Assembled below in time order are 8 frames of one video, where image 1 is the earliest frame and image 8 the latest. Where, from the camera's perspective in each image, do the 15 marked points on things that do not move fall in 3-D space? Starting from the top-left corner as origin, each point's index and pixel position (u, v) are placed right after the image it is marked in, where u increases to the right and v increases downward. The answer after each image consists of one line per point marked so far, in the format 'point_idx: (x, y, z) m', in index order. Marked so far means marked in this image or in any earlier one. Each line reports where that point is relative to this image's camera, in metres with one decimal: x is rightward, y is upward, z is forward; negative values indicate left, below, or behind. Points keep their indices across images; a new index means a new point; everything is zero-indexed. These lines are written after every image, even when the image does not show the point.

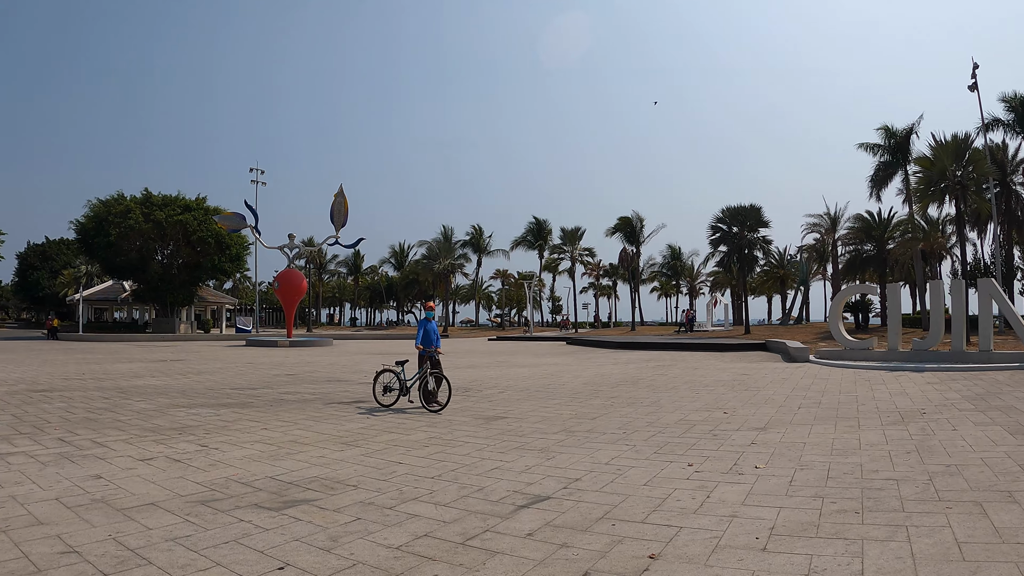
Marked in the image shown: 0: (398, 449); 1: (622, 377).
0: (-1.3, -1.8, +7.2) m
1: (+3.0, -2.4, +17.0) m
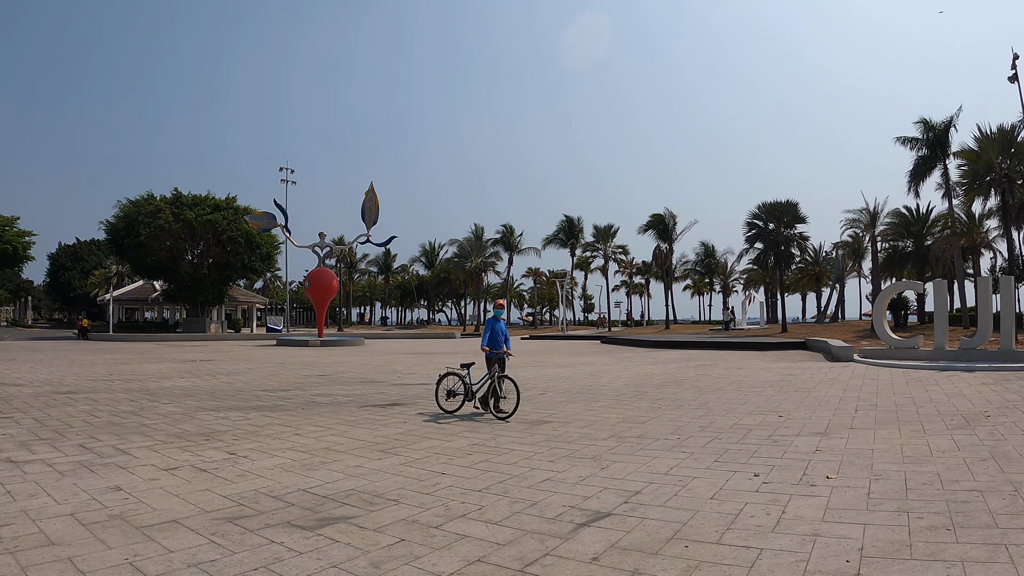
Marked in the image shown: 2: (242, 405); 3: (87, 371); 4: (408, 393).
0: (-0.8, -1.8, +6.7) m
1: (+3.9, -2.3, +16.3) m
2: (-4.3, -1.9, +10.1) m
3: (-10.6, -2.1, +15.8) m
4: (-1.9, -1.9, +11.7) m
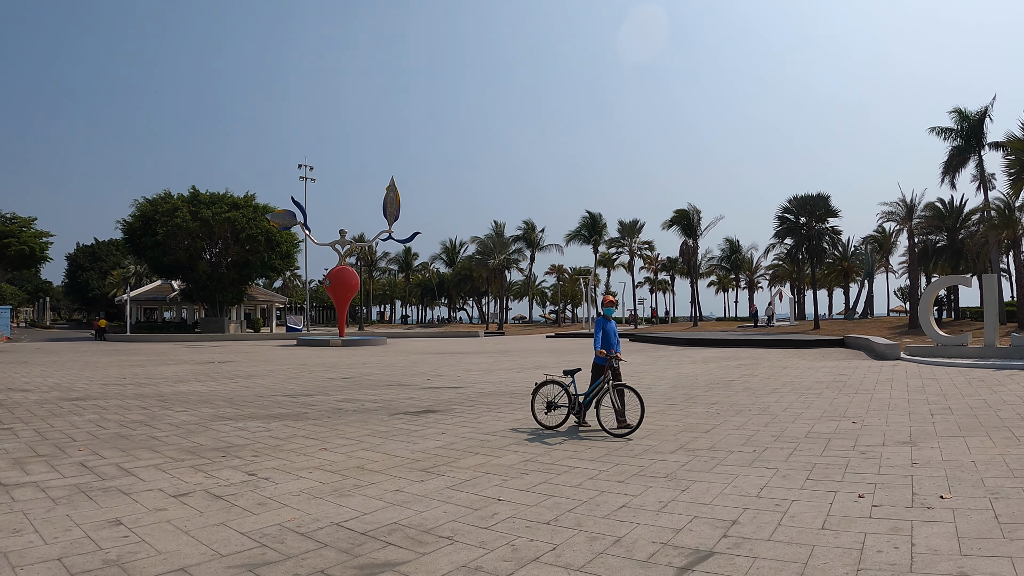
0: (-0.2, -1.7, +5.7) m
1: (+4.7, -2.2, +15.2) m
2: (-3.6, -1.8, +9.2) m
3: (-9.8, -2.1, +15.0) m
4: (-1.2, -1.9, +10.8) m
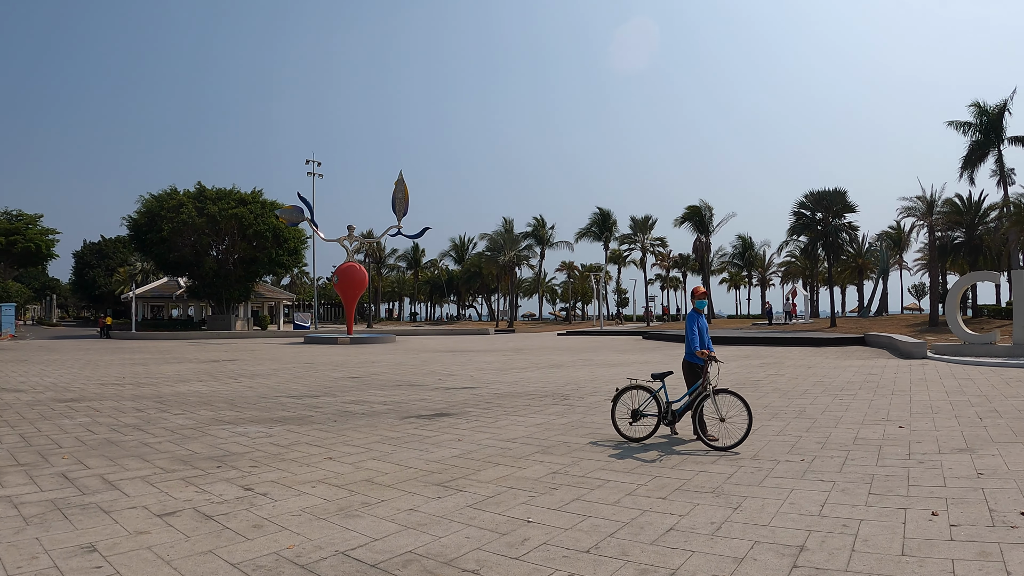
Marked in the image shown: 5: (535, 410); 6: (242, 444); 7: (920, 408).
0: (+0.1, -1.7, +5.1) m
1: (+5.1, -2.0, +14.5) m
2: (-3.4, -1.7, +8.6) m
3: (-9.4, -2.0, +14.5) m
4: (-0.9, -1.8, +10.1) m
5: (+0.4, -1.8, +9.3) m
6: (-3.0, -1.7, +6.9) m
7: (+7.2, -2.1, +11.2) m
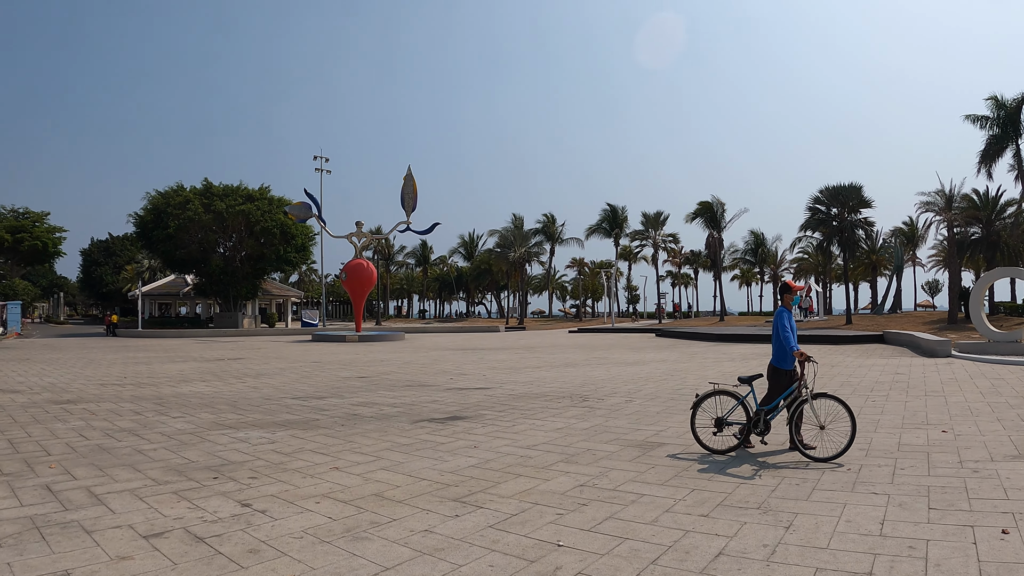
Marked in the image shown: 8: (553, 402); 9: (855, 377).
0: (+0.2, -1.6, +4.5) m
1: (+5.4, -2.0, +13.9) m
2: (-3.1, -1.7, +8.1) m
3: (-9.1, -1.9, +14.1) m
4: (-0.6, -1.7, +9.6) m
5: (+0.6, -1.7, +8.8) m
6: (-2.8, -1.7, +6.4) m
7: (+7.5, -2.0, +10.6) m
8: (+0.6, -1.8, +9.7) m
9: (+7.8, -2.0, +14.5) m
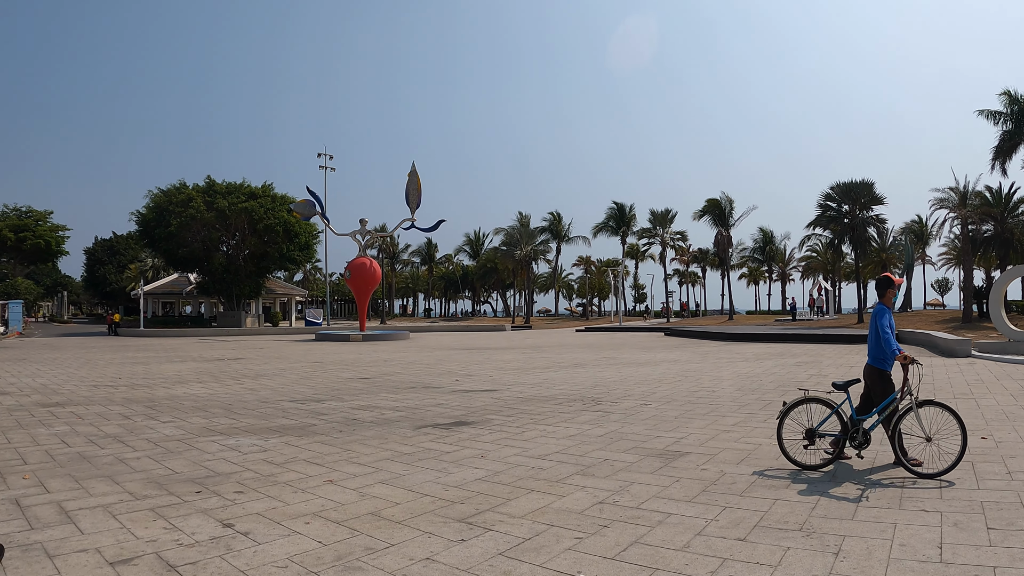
0: (+0.3, -1.6, +4.0) m
1: (+5.5, -1.9, +13.3) m
2: (-3.0, -1.7, +7.7) m
3: (-8.9, -1.9, +13.7) m
4: (-0.5, -1.7, +9.1) m
5: (+0.7, -1.7, +8.2) m
6: (-2.7, -1.6, +5.9) m
7: (+7.6, -2.0, +10.0) m
8: (+0.8, -1.7, +9.2) m
9: (+8.0, -2.0, +13.9) m
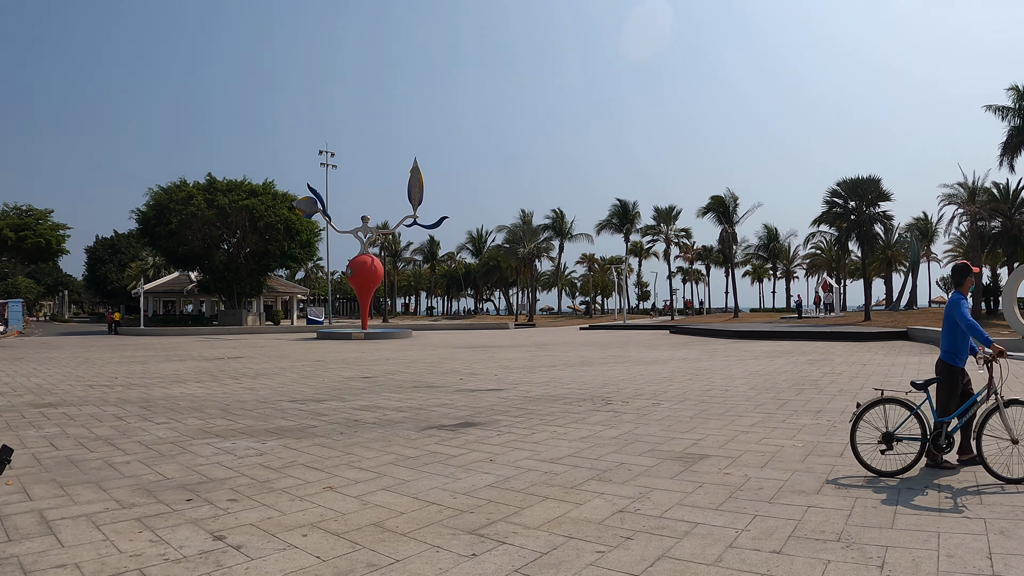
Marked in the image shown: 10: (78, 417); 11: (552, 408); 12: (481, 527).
0: (+0.4, -1.5, +3.7) m
1: (+5.6, -1.8, +13.0) m
2: (-2.9, -1.6, +7.3) m
3: (-8.8, -1.8, +13.4) m
4: (-0.4, -1.6, +8.8) m
5: (+0.8, -1.6, +7.9) m
6: (-2.6, -1.6, +5.6) m
7: (+7.7, -1.9, +9.7) m
8: (+0.9, -1.6, +8.9) m
9: (+8.1, -1.9, +13.5) m
10: (-5.7, -1.7, +8.3) m
11: (+0.5, -1.6, +8.6) m
12: (-0.2, -1.5, +4.0) m
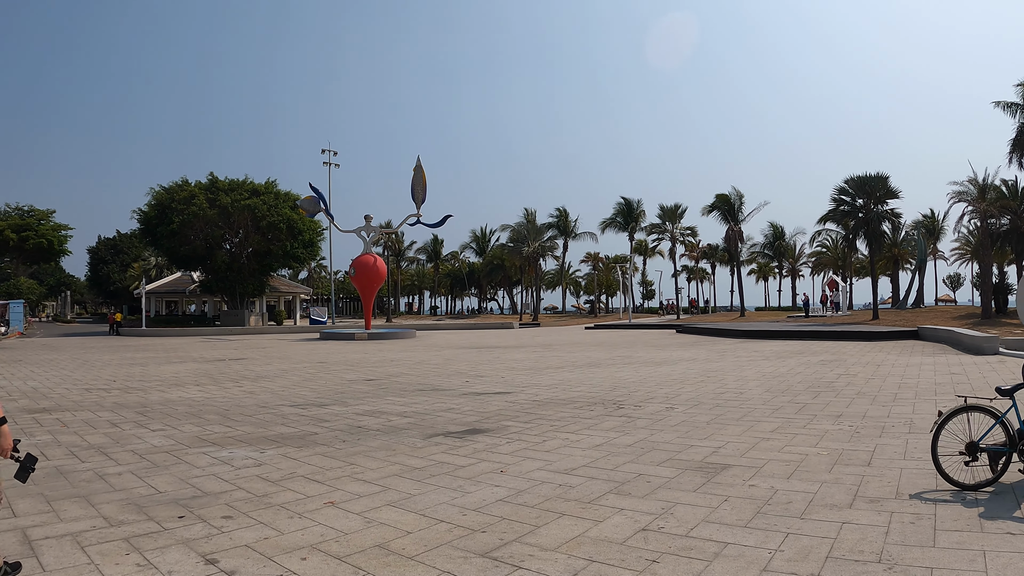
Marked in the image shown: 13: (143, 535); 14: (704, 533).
0: (+0.5, -1.5, +3.4) m
1: (+5.8, -1.8, +12.6) m
2: (-2.8, -1.6, +7.0) m
3: (-8.7, -1.8, +13.1) m
4: (-0.3, -1.6, +8.5) m
5: (+0.9, -1.6, +7.6) m
6: (-2.5, -1.6, +5.3) m
7: (+7.8, -1.9, +9.3) m
8: (+1.0, -1.7, +8.6) m
9: (+8.2, -1.9, +13.2) m
10: (-5.6, -1.7, +8.0) m
11: (+0.7, -1.6, +8.3) m
12: (-0.1, -1.5, +3.7) m
13: (-2.4, -1.6, +4.1) m
14: (+1.2, -1.6, +4.1) m
